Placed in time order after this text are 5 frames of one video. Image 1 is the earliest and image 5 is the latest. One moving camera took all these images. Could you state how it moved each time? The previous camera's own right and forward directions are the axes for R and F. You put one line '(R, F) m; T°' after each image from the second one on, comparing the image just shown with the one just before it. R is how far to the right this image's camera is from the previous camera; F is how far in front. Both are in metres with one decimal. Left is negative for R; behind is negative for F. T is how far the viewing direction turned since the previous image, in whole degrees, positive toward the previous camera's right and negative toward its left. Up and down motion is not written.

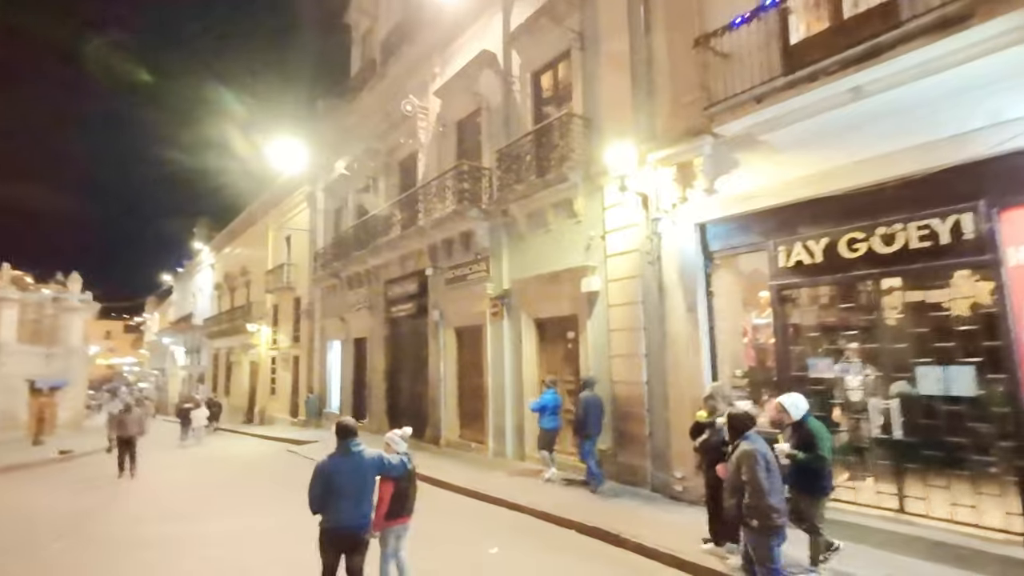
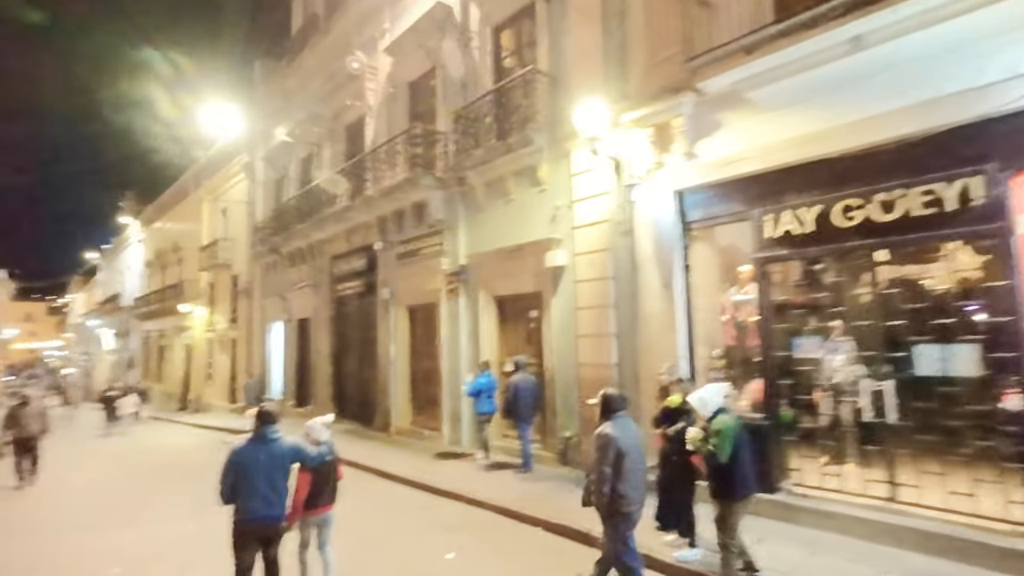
(-0.1, +1.0) m; +5°
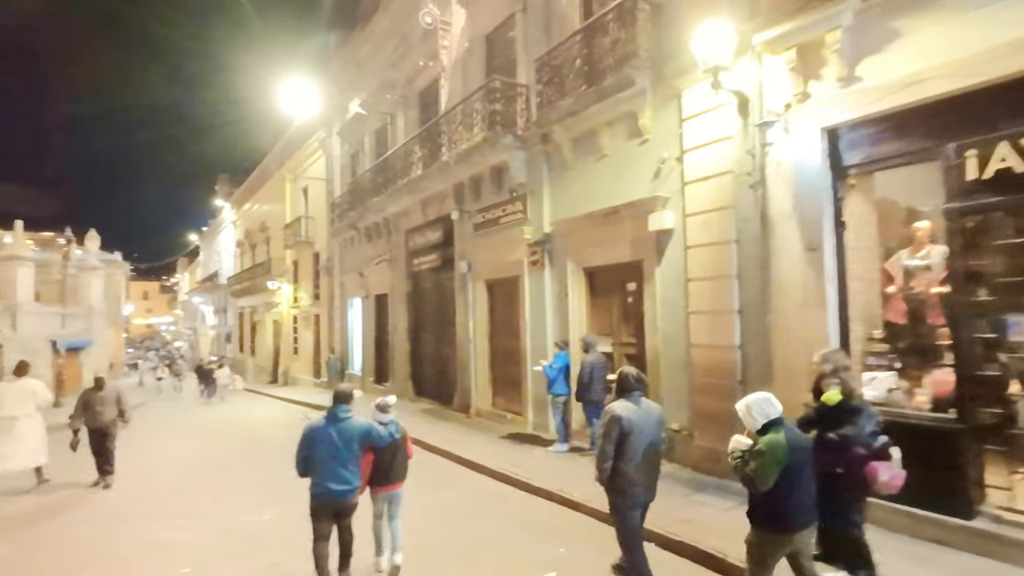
(-0.4, +1.3) m; -8°
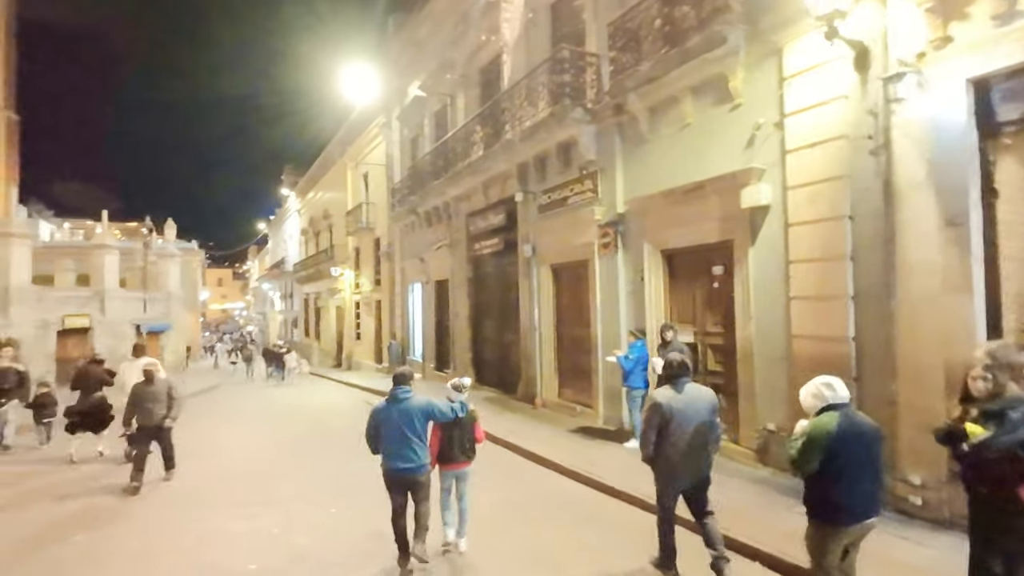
(-0.3, +0.6) m; -6°
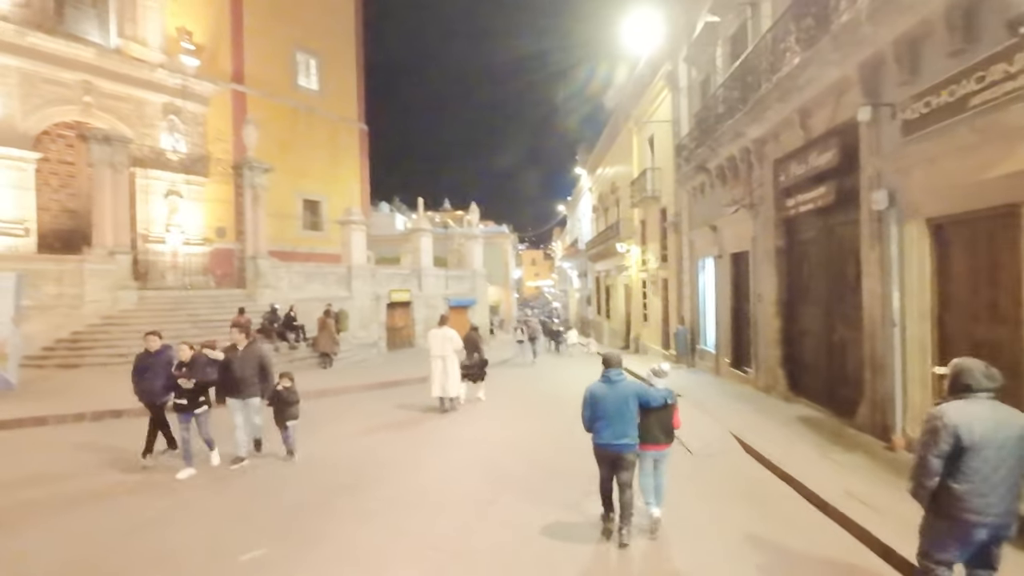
(-0.2, +3.4) m; -31°
